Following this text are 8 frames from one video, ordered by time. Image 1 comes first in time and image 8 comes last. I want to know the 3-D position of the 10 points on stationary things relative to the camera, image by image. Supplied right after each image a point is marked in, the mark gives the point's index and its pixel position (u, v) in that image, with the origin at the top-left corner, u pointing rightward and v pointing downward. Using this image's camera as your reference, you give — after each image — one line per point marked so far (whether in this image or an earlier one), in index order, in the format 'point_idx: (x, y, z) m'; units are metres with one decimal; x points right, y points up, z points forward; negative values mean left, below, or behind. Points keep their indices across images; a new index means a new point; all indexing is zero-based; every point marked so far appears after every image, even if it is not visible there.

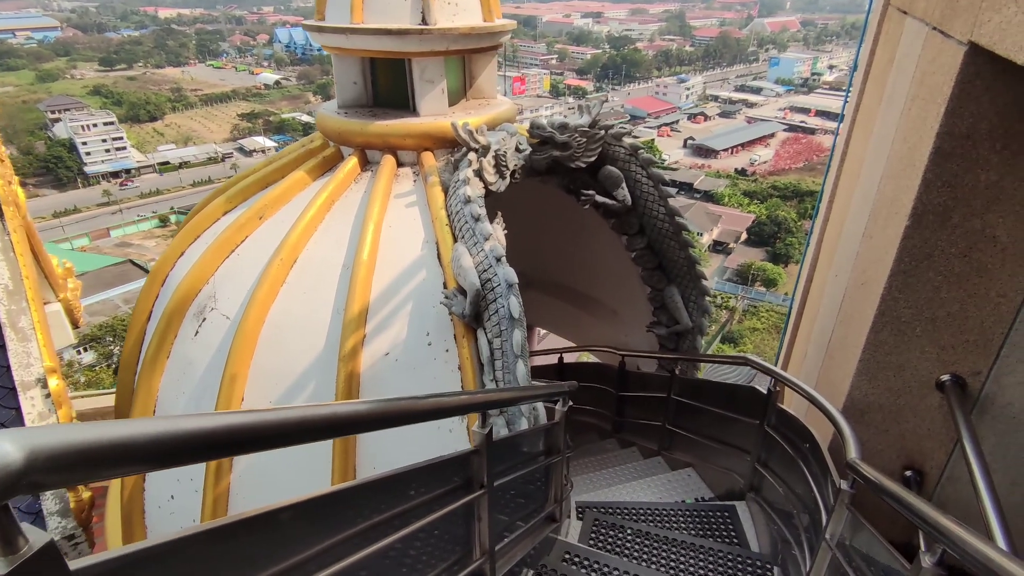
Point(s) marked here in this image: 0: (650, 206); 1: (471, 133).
0: (+1.1, +0.7, +4.7) m
1: (-0.2, +0.9, +3.5) m
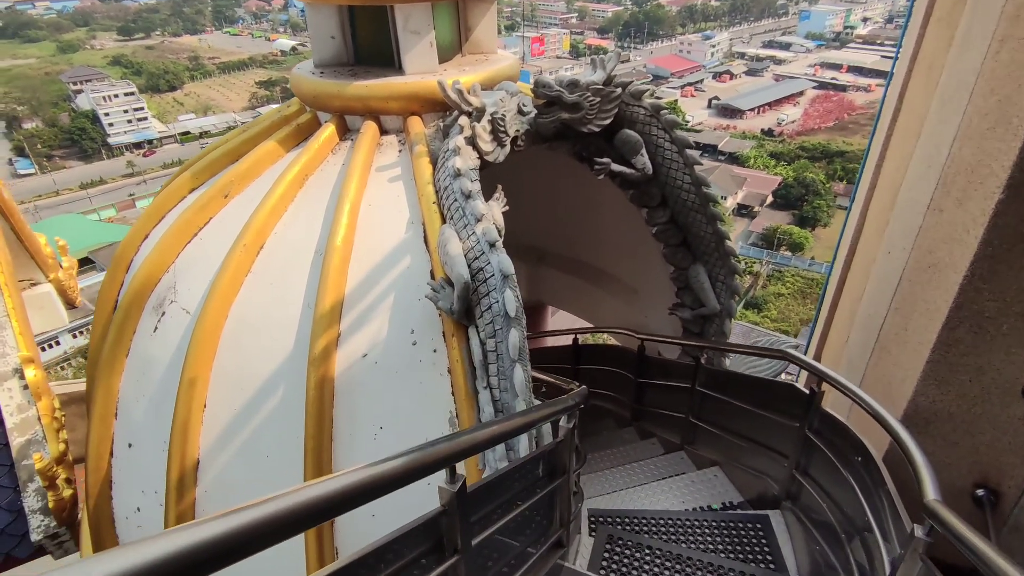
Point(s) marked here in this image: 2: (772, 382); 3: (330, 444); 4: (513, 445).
0: (+1.1, +0.8, +4.1) m
1: (-0.2, +1.0, +3.0) m
2: (+1.6, -0.6, +3.6) m
3: (-0.8, -0.7, +2.7) m
4: (0.0, -0.8, +2.7) m
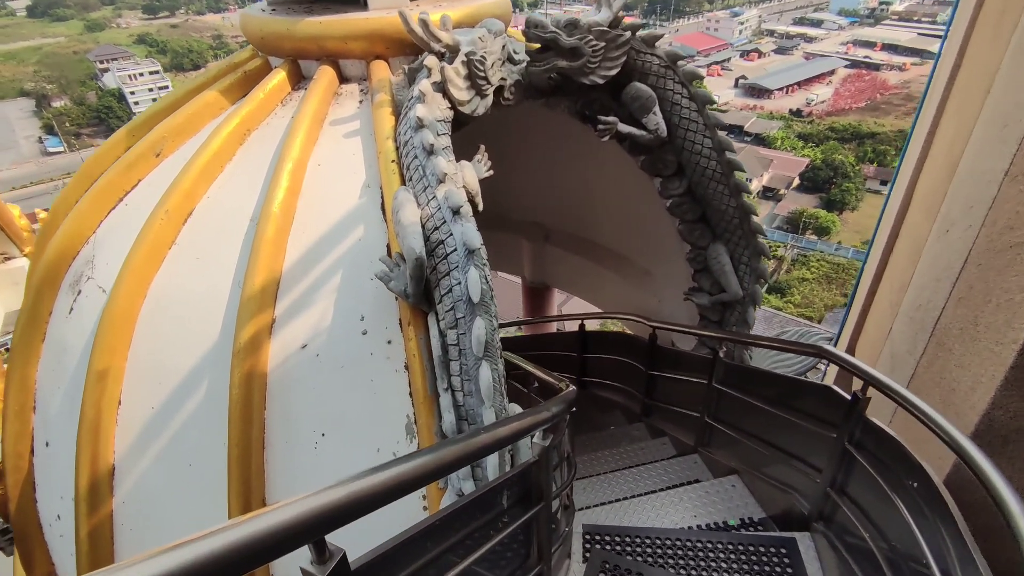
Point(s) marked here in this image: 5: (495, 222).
0: (+1.1, +0.9, +3.5) m
1: (-0.3, +1.1, +2.5) m
2: (+1.5, -0.5, +3.1) m
3: (-1.0, -0.6, +2.2) m
4: (-0.1, -0.7, +2.2) m
5: (-0.2, +0.6, +5.1) m
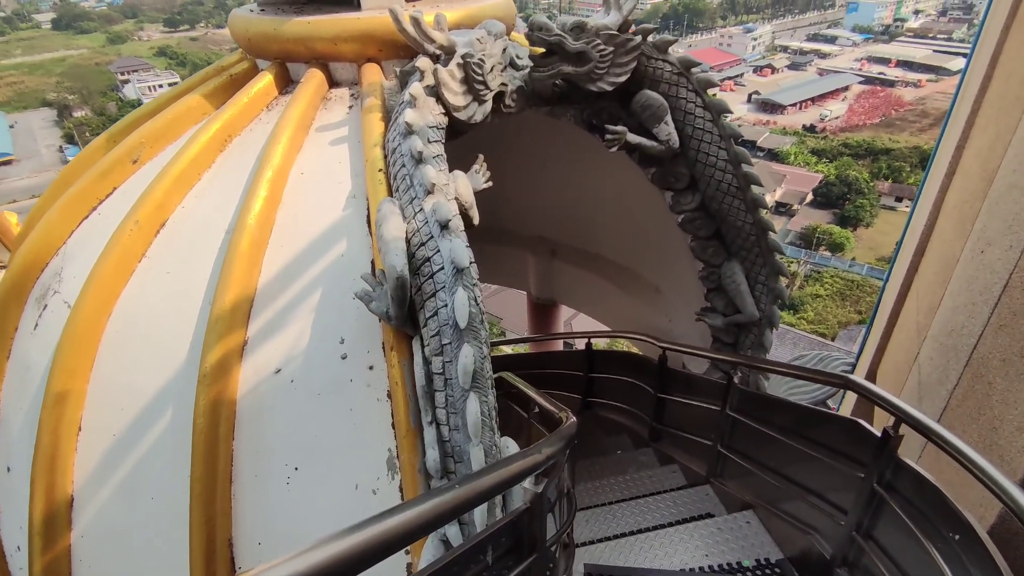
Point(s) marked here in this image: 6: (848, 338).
0: (+1.1, +0.8, +3.3) m
1: (-0.3, +1.0, +2.3) m
2: (+1.5, -0.6, +2.8) m
3: (-1.0, -0.7, +2.0) m
4: (-0.2, -0.8, +1.9) m
5: (-0.1, +0.4, +4.9) m
6: (+4.1, -0.6, +7.2) m
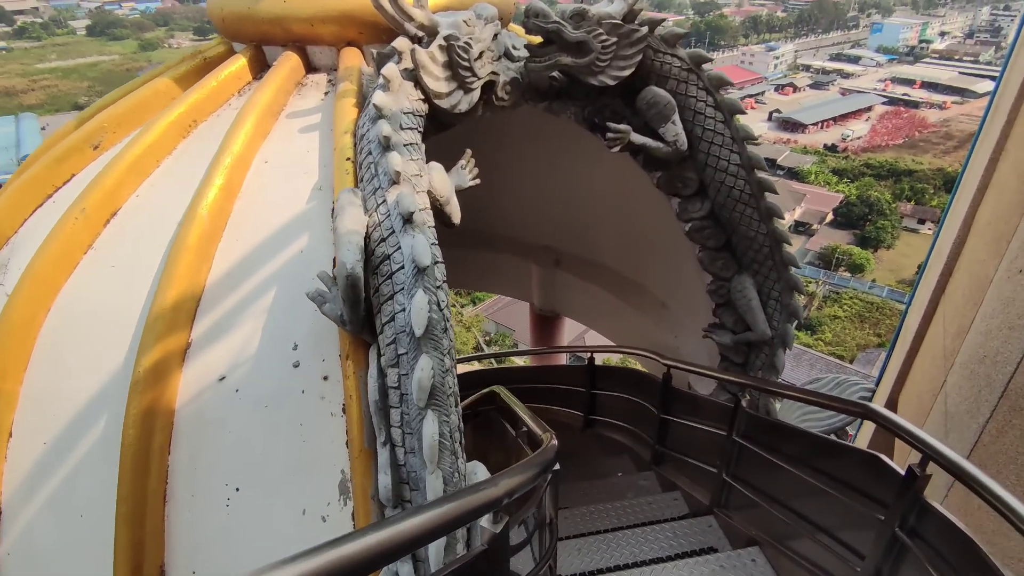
0: (+1.1, +0.7, +3.1) m
1: (-0.4, +1.0, +2.1) m
2: (+1.5, -0.7, +2.5) m
3: (-1.1, -0.7, +1.8) m
4: (-0.3, -0.8, +1.7) m
5: (-0.1, +0.4, +4.7) m
6: (+4.2, -0.9, +6.8) m
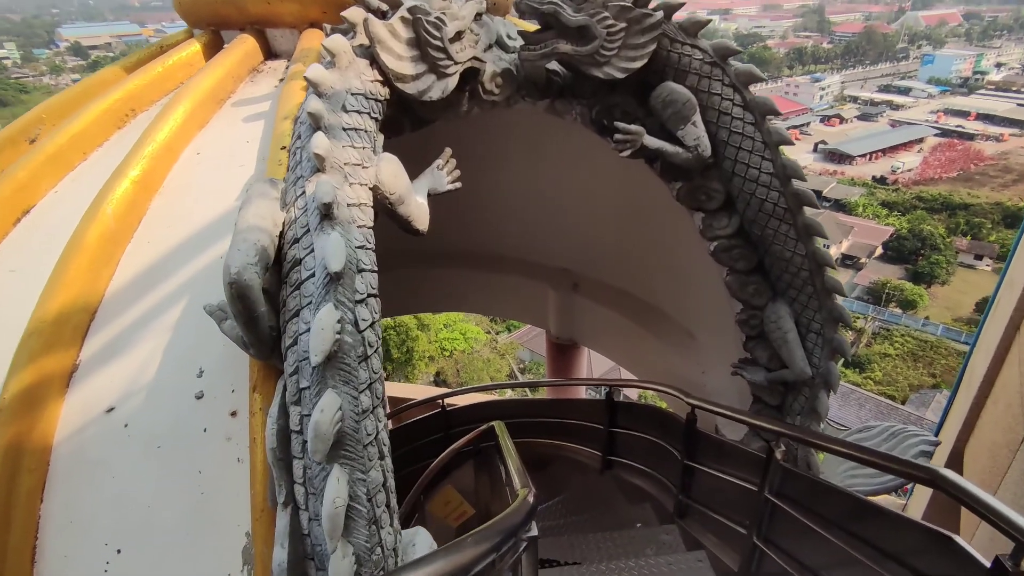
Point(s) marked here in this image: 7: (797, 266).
0: (+1.1, +0.6, +2.7) m
1: (-0.4, +1.0, +1.8) m
2: (+1.4, -0.8, +2.0) m
3: (-1.2, -0.7, +1.4) m
4: (-0.4, -0.8, +1.3) m
5: (0.0, +0.2, +4.3) m
6: (+4.3, -1.2, +6.1) m
7: (+1.4, +0.1, +2.8) m
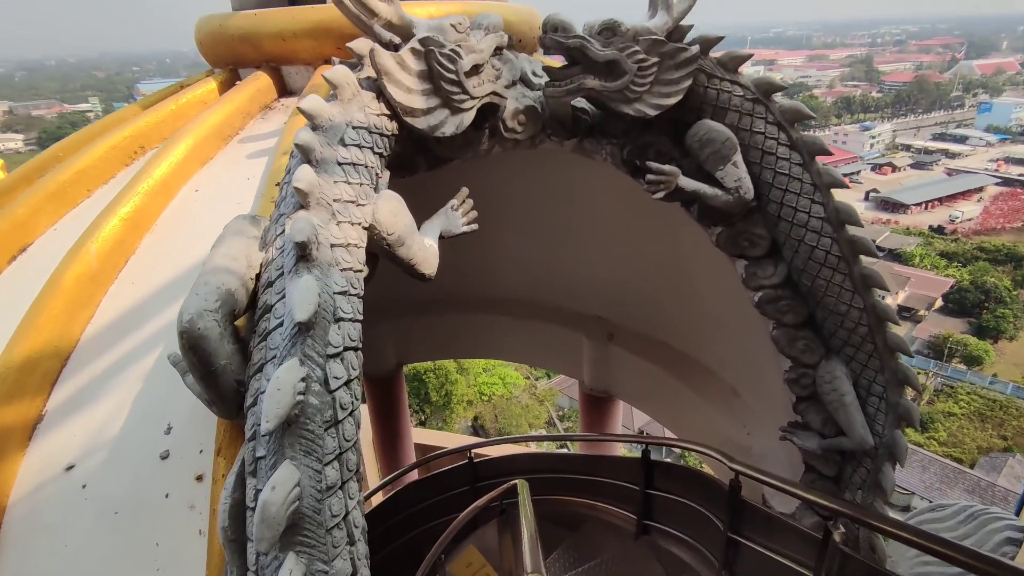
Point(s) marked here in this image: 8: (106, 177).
0: (+1.2, +0.4, +2.4) m
1: (-0.4, +0.8, +1.7) m
2: (+1.4, -1.0, +1.7) m
3: (-1.2, -0.8, +1.3) m
4: (-0.4, -0.9, +1.1) m
5: (+0.2, -0.2, +4.1) m
6: (+4.6, -1.8, +5.5) m
7: (+1.5, -0.1, +2.5) m
8: (-1.3, +0.4, +1.9) m
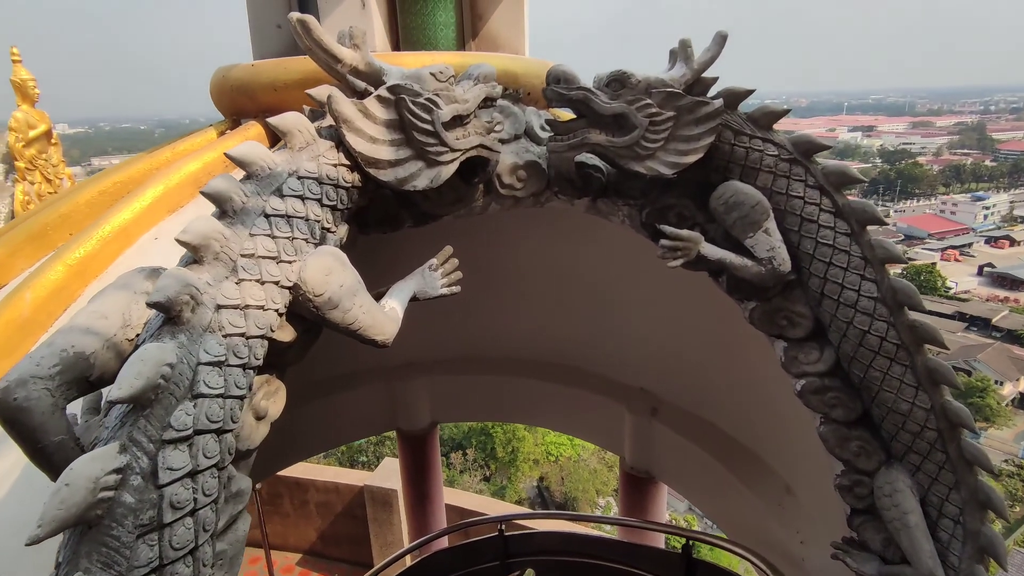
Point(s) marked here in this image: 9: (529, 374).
0: (+1.2, 0.0, +2.1) m
1: (-0.4, +0.6, +1.6) m
2: (+1.2, -1.2, +1.2) m
3: (-1.4, -0.9, +1.2) m
4: (-0.7, -1.0, +0.8) m
5: (+0.4, -0.6, +3.8) m
6: (+4.9, -2.6, +4.4) m
7: (+1.5, -0.5, +2.1) m
8: (-1.4, +0.2, +1.9) m
9: (0.0, -0.6, +3.8) m
